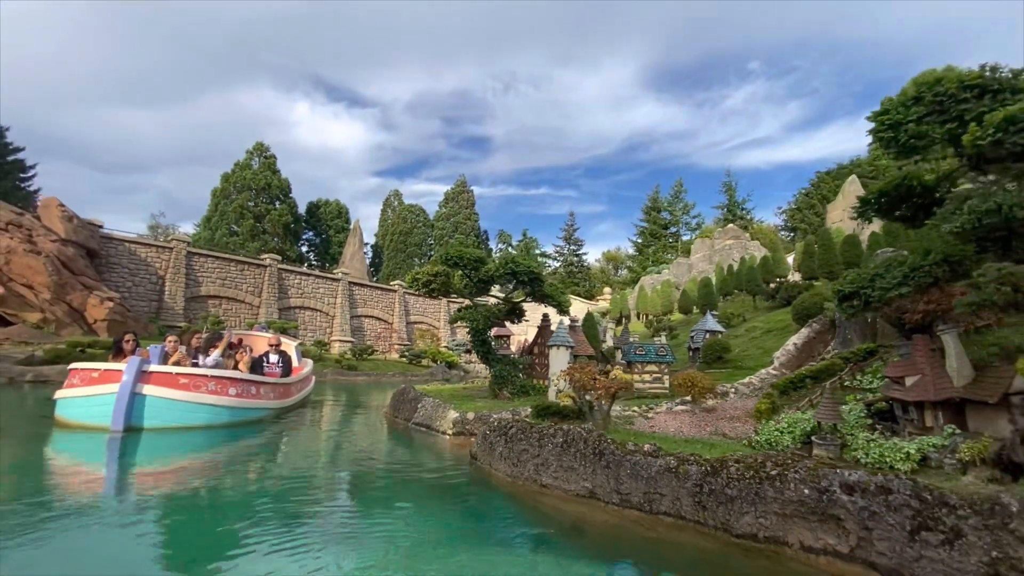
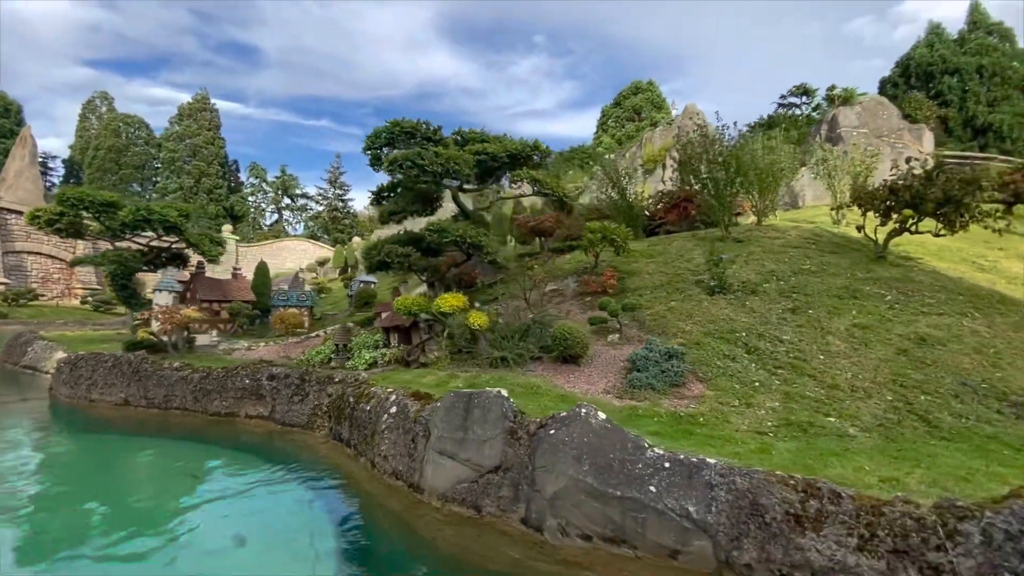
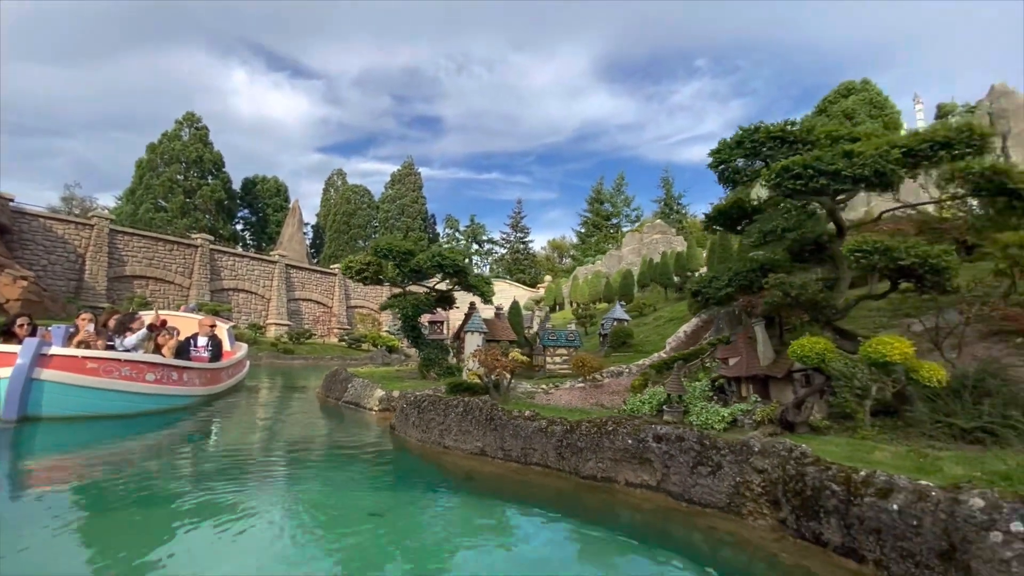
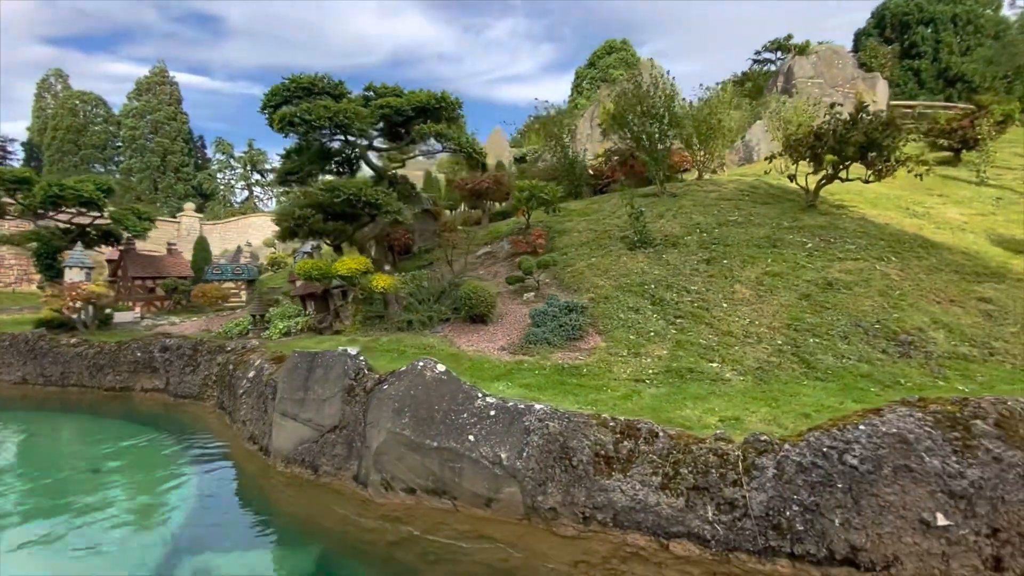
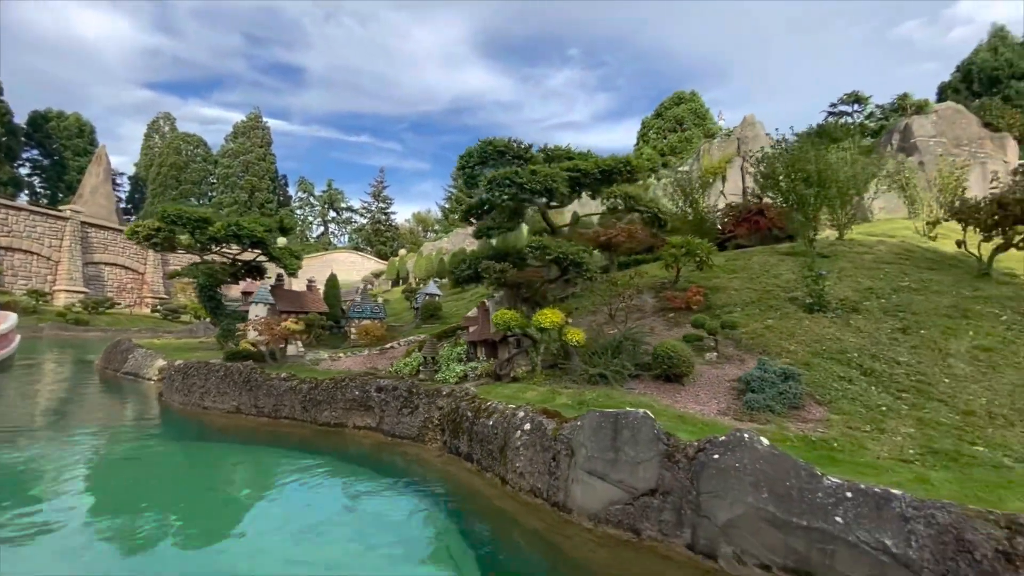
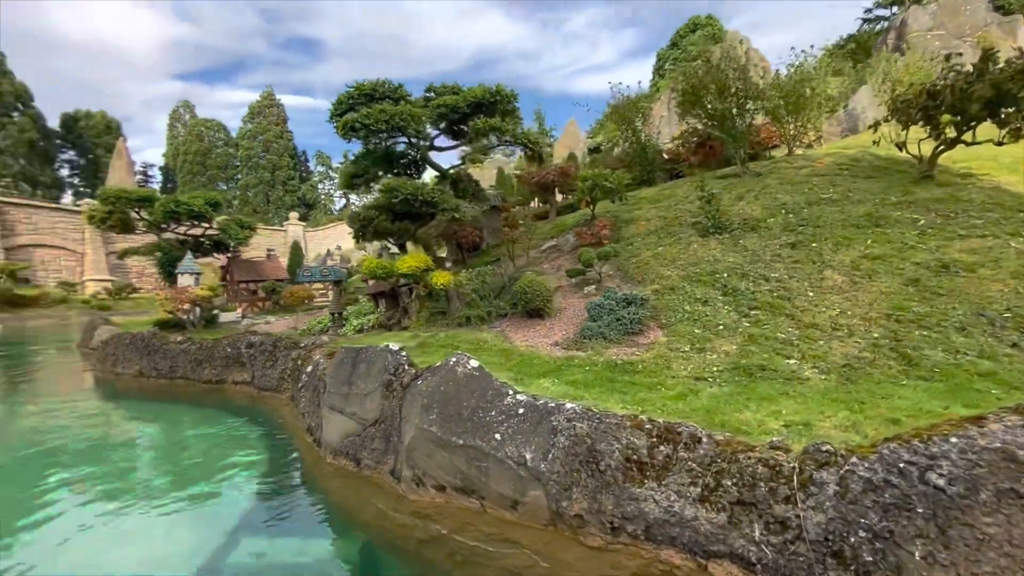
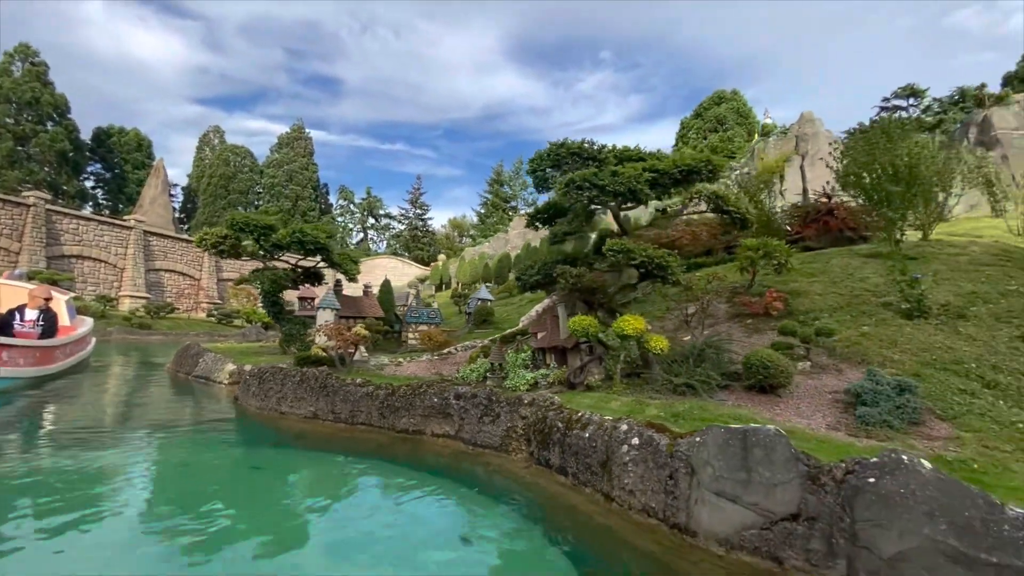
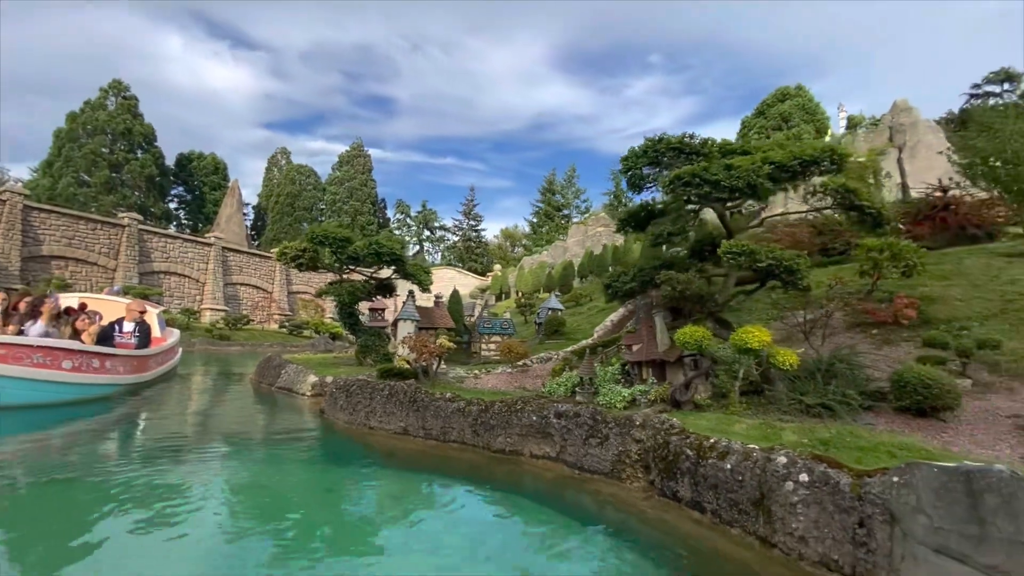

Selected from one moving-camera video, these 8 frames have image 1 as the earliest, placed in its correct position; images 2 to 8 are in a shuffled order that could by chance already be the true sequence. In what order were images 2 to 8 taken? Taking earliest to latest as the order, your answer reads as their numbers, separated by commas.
3, 8, 7, 5, 2, 4, 6
